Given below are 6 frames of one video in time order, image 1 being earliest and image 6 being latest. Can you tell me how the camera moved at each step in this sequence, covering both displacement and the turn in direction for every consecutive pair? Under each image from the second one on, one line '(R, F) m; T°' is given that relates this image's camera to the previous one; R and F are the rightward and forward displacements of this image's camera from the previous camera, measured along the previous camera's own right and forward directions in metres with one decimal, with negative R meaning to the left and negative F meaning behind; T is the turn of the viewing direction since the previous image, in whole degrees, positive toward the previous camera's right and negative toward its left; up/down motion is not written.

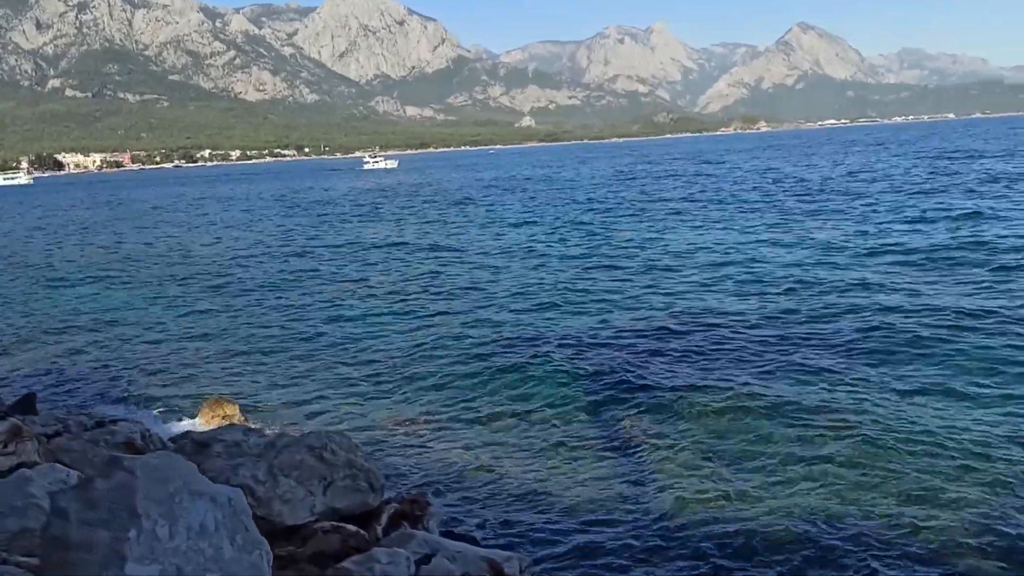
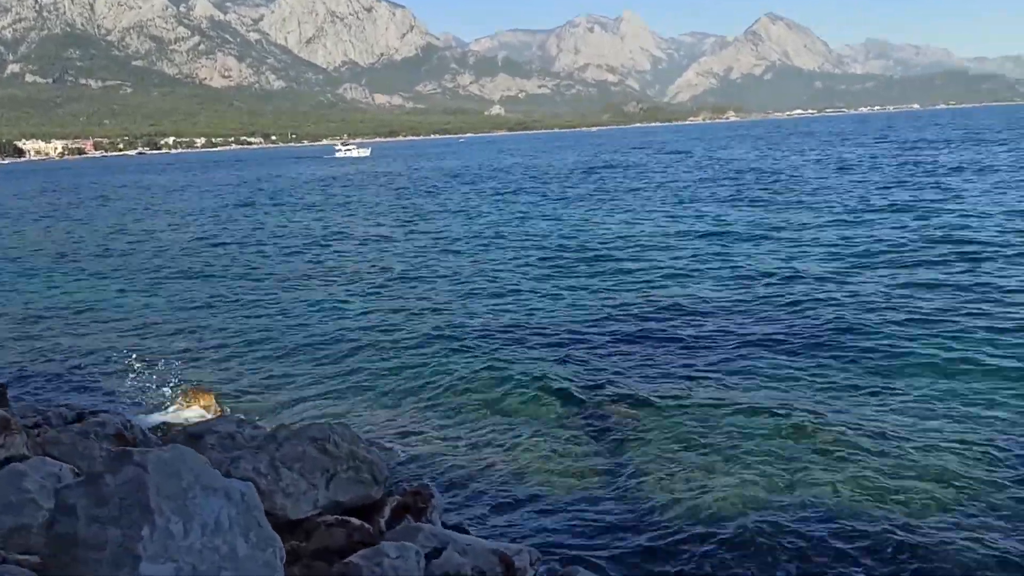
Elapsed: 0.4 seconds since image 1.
(-0.1, +0.1) m; +2°
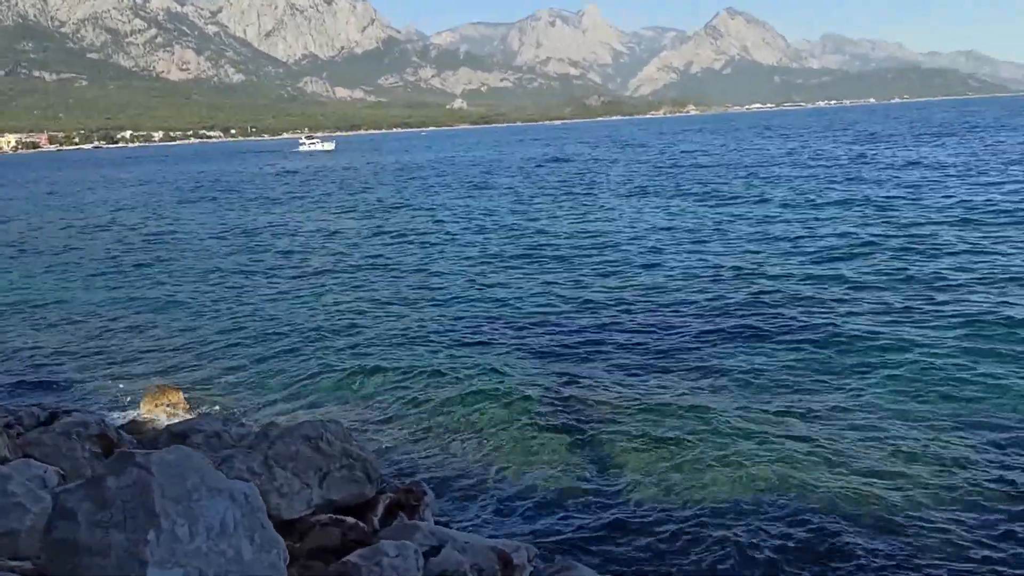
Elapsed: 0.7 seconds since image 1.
(-0.1, 0.0) m; +2°
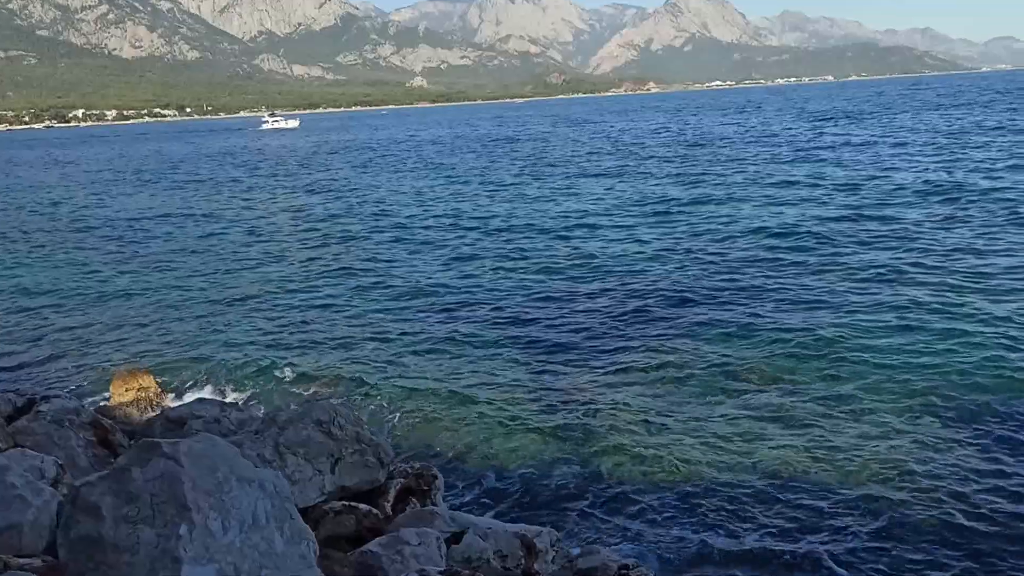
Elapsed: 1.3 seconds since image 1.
(-0.2, +0.1) m; +2°
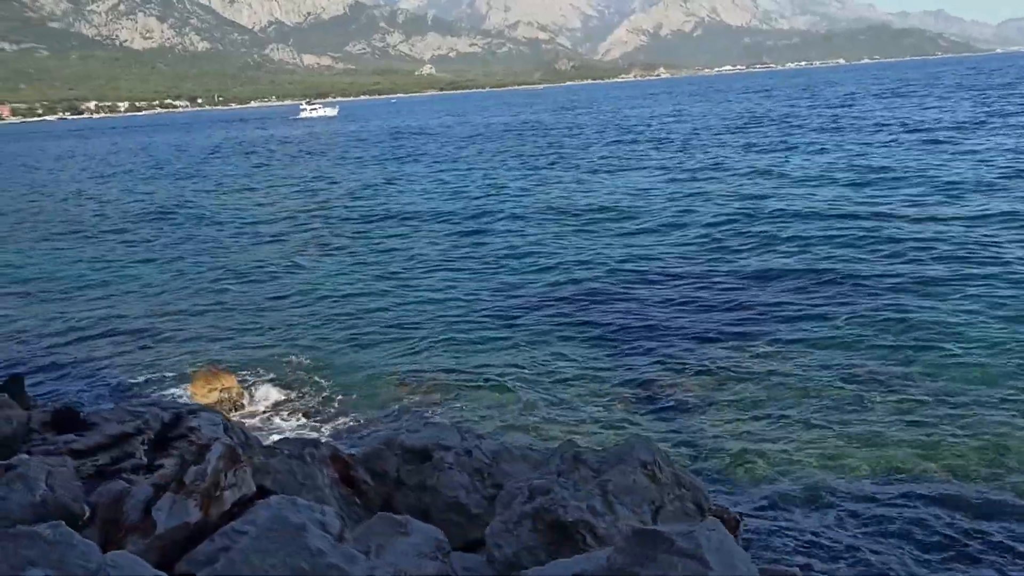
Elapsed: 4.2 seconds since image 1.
(-1.0, +0.6) m; -1°
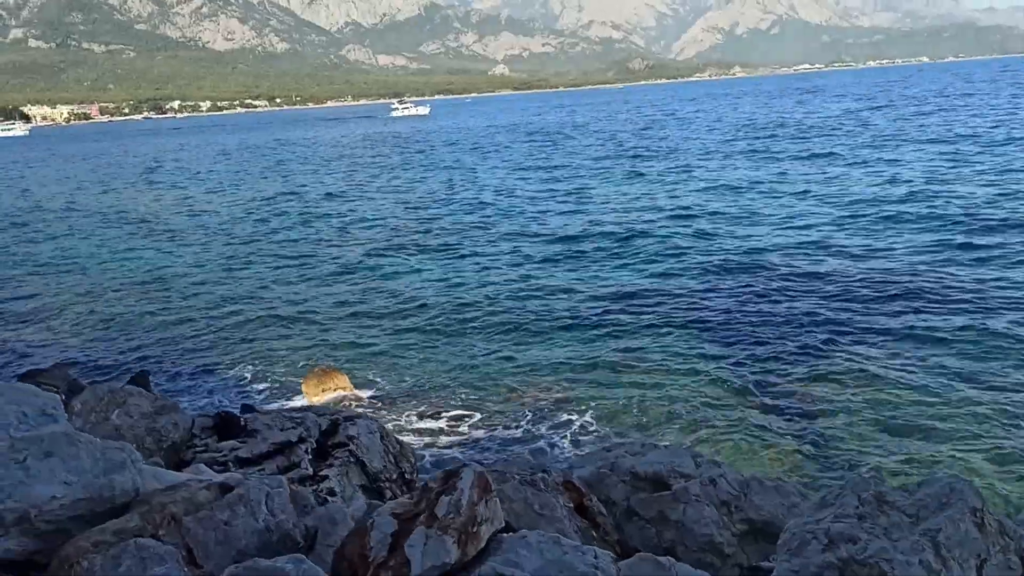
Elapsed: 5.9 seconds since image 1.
(-0.6, +0.4) m; -4°
